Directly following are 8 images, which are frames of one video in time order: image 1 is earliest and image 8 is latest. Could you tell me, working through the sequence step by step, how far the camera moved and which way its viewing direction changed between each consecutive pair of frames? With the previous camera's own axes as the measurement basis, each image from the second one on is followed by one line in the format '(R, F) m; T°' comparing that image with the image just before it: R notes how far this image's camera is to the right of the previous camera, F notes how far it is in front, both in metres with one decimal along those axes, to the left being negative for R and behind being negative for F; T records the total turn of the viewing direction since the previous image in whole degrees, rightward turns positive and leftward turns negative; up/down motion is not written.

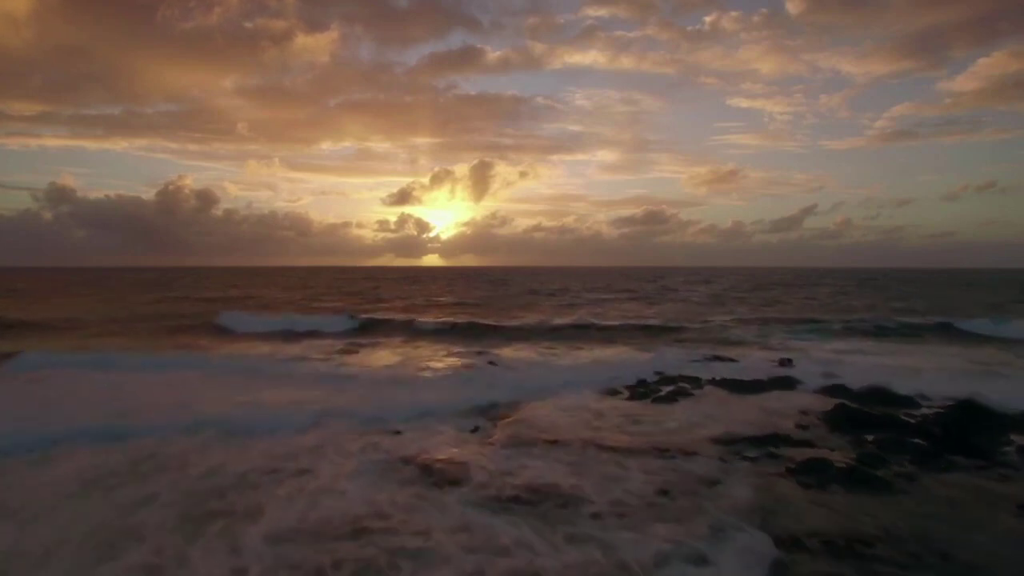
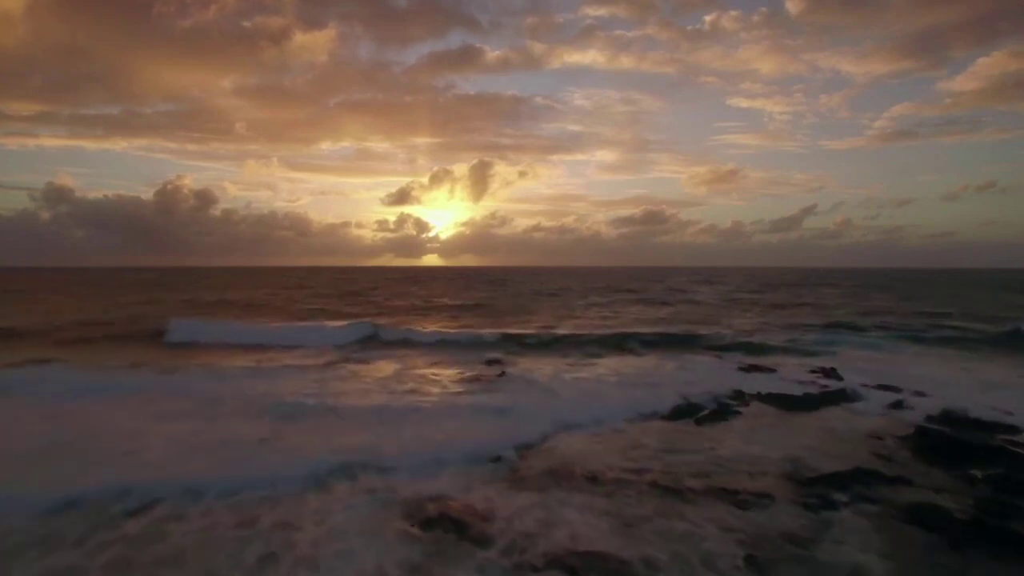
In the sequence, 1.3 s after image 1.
(-0.4, +1.4) m; 0°
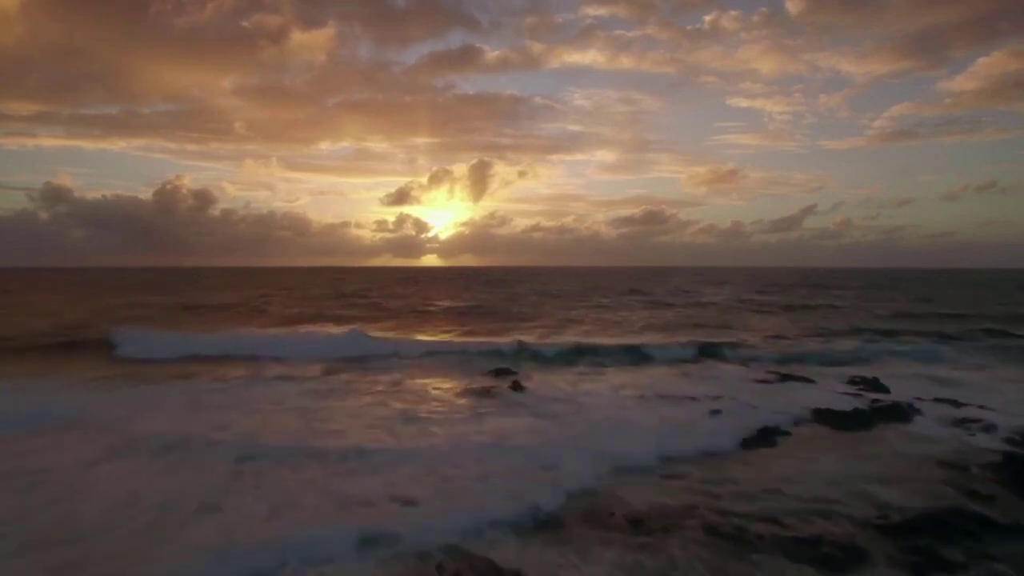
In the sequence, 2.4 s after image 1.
(-0.3, +1.1) m; 0°
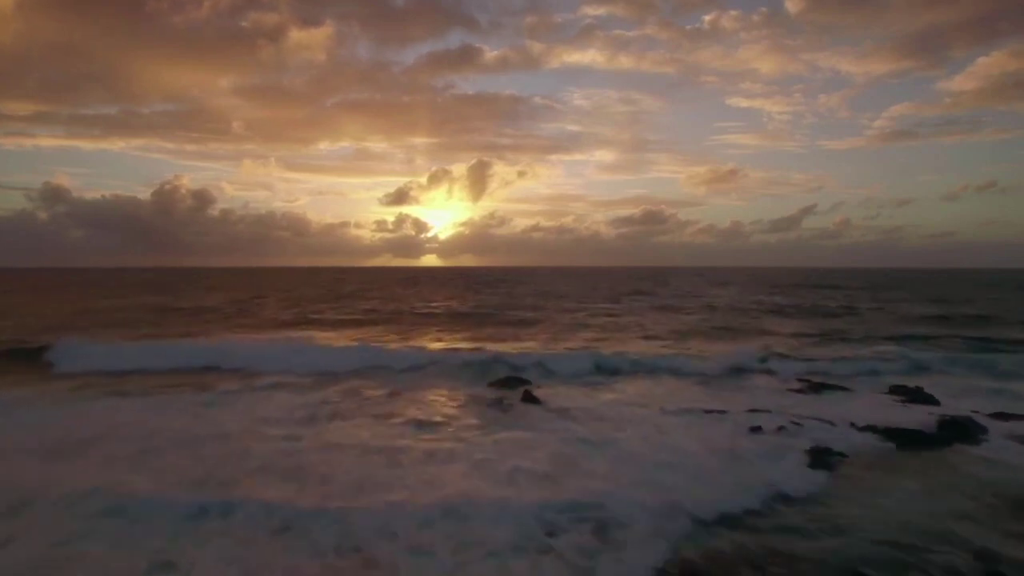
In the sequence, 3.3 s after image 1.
(-0.4, +1.2) m; 0°
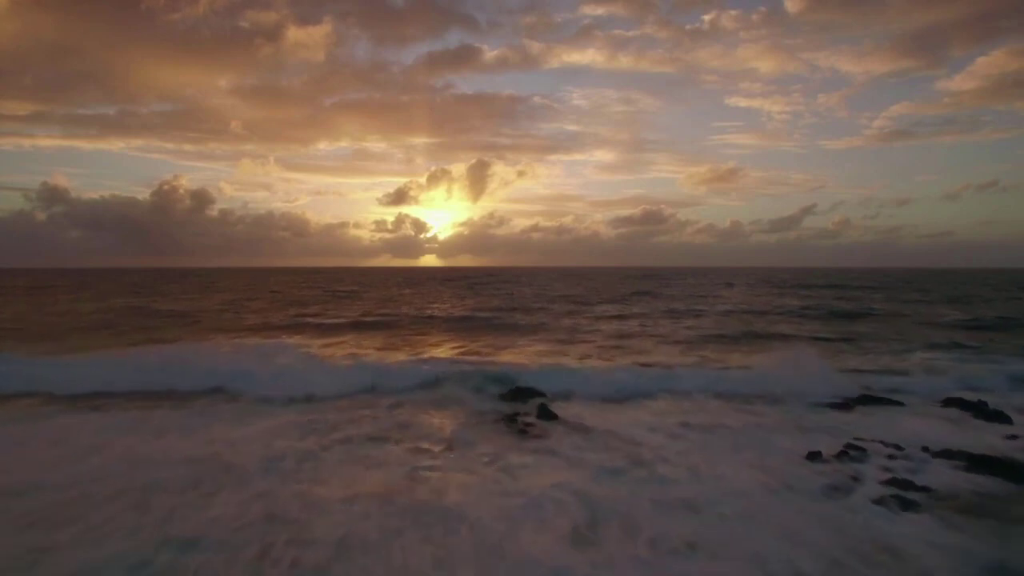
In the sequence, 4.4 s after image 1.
(-0.6, +1.6) m; 0°
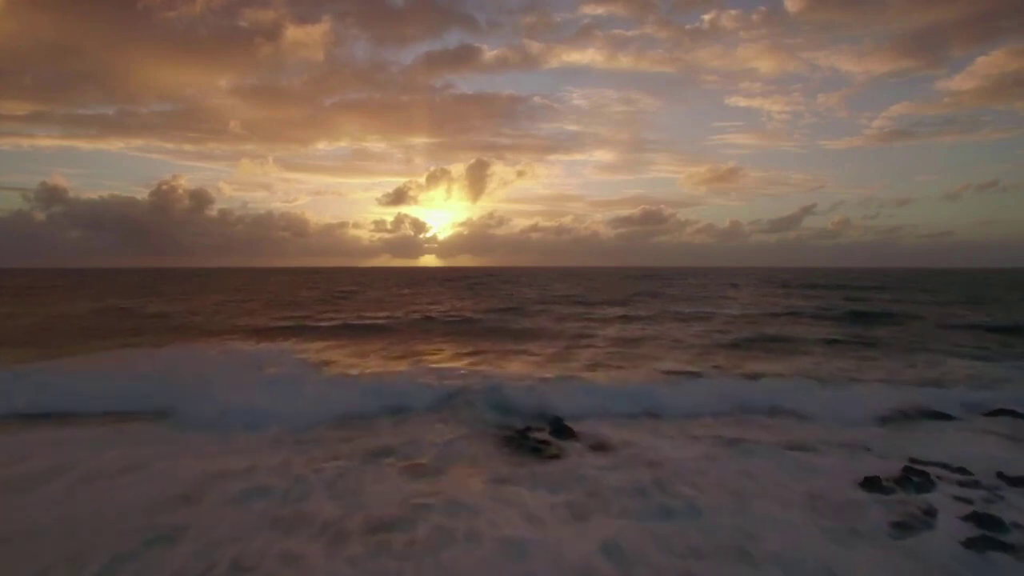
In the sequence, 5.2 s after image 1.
(-0.1, +0.9) m; 0°
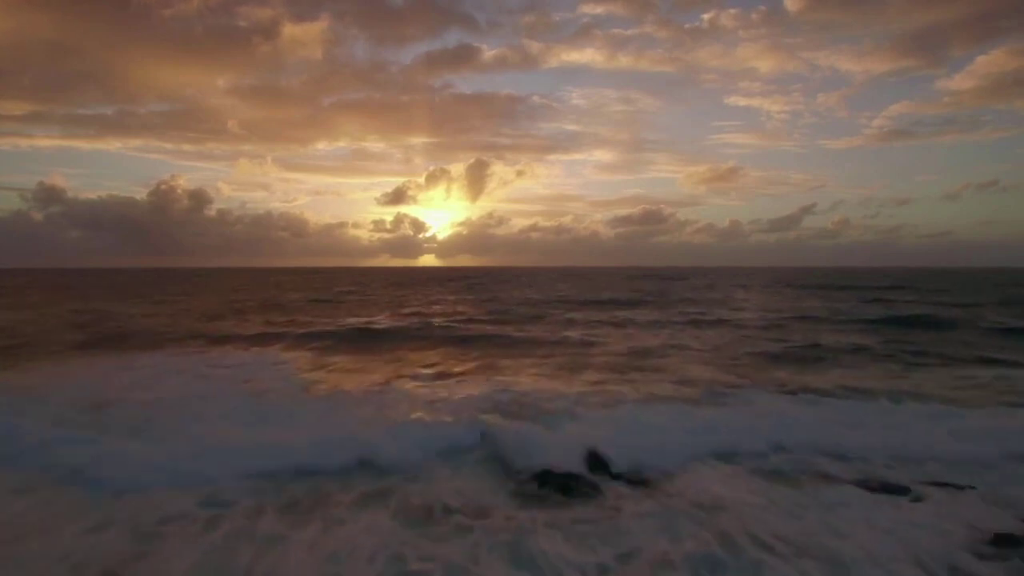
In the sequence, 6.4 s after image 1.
(-0.3, +1.2) m; 0°
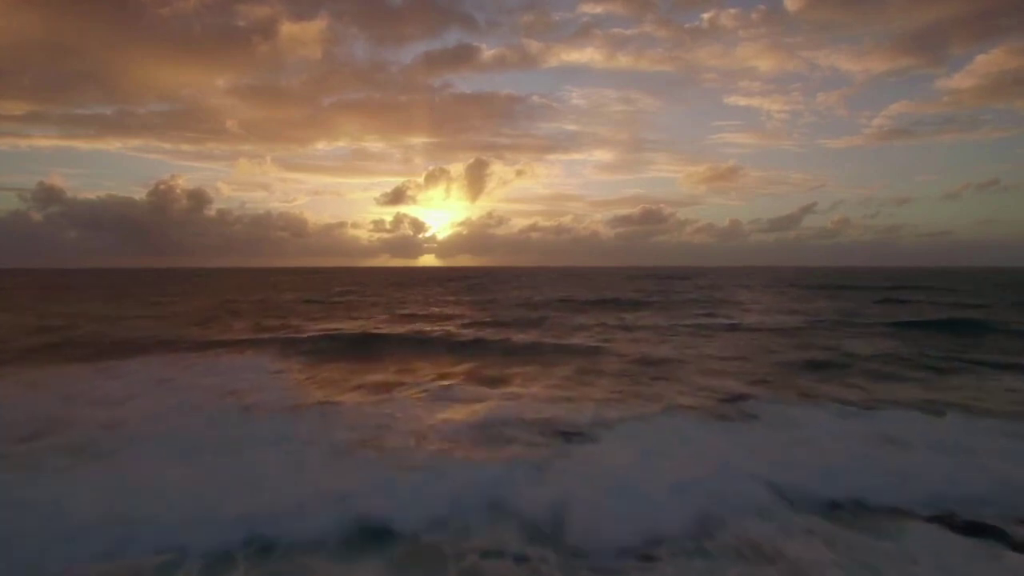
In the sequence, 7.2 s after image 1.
(-0.1, +0.7) m; 0°
